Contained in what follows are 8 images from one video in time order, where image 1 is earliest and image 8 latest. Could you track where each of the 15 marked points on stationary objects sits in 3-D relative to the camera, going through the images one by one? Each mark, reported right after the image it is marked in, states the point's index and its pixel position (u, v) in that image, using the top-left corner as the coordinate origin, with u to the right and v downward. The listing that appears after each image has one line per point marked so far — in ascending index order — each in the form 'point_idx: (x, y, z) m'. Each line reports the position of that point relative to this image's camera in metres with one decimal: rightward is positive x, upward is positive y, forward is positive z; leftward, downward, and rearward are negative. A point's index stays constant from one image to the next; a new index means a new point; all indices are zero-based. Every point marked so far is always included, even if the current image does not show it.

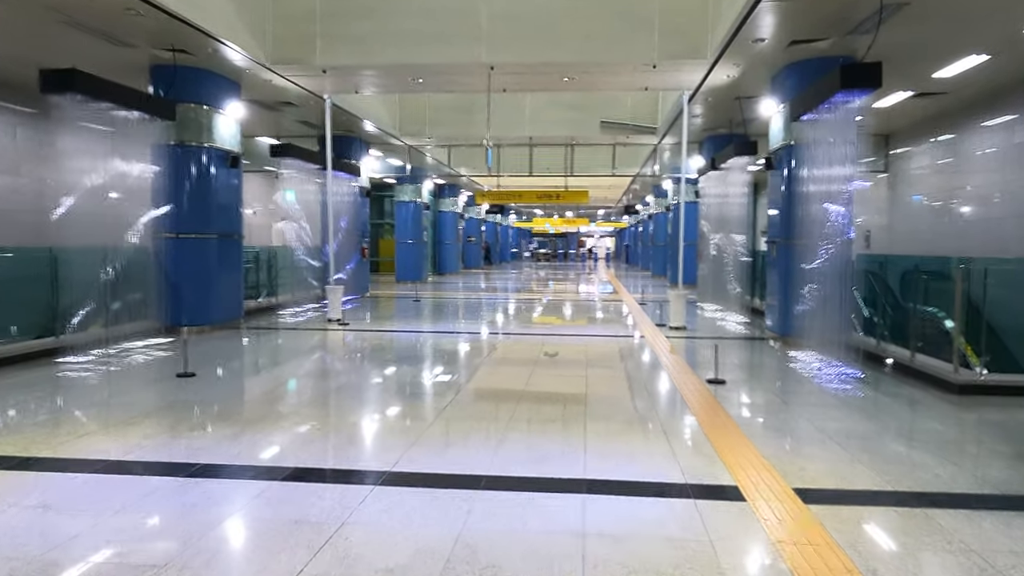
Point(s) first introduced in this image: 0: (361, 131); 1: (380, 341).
0: (-3.1, +3.2, +15.6) m
1: (-2.0, -0.7, +11.6) m
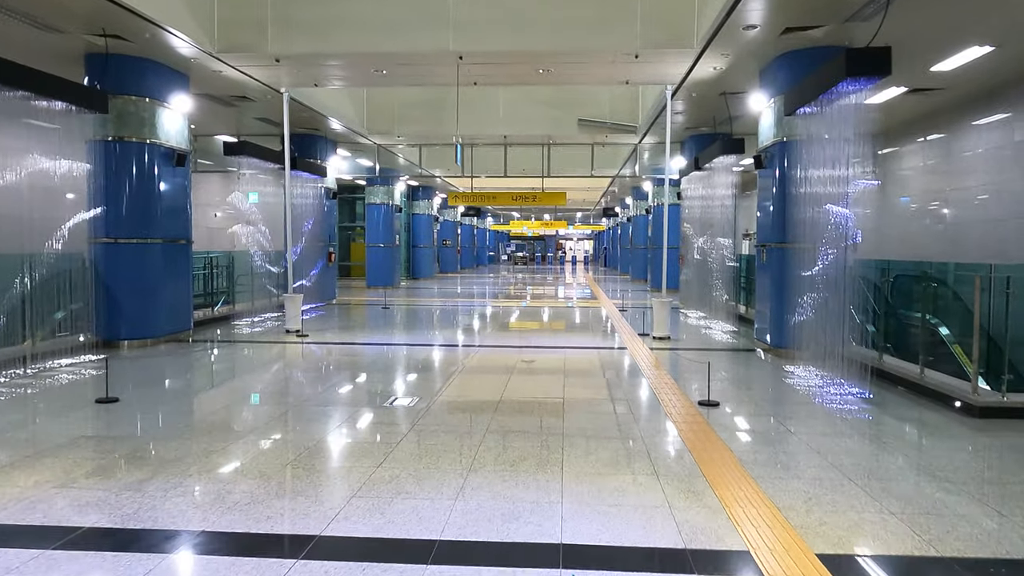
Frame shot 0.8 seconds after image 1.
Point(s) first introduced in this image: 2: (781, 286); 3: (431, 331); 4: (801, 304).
0: (-3.6, +3.1, +14.8) m
1: (-2.4, -0.8, +10.8) m
2: (+3.1, 0.0, +8.8) m
3: (-1.5, -0.8, +14.5) m
4: (+3.1, -0.2, +8.2) m
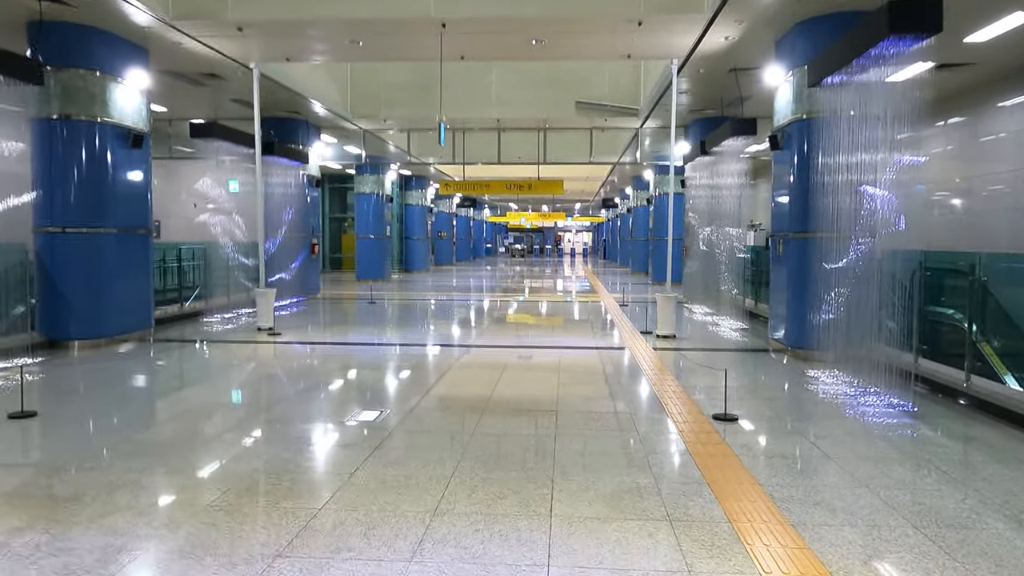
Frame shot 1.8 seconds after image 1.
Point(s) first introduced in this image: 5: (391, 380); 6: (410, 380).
0: (-3.7, +3.2, +13.9) m
1: (-2.5, -0.8, +9.9) m
2: (+3.0, +0.1, +7.9) m
3: (-1.6, -0.6, +13.7) m
4: (+3.0, -0.1, +7.3) m
5: (-1.3, -0.8, +8.2) m
6: (-1.1, -0.8, +8.2) m
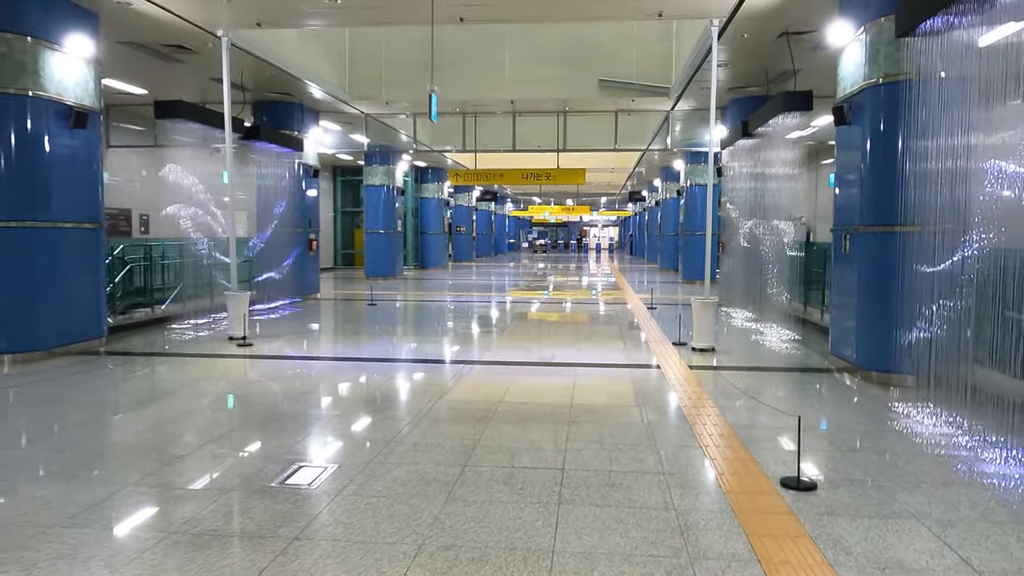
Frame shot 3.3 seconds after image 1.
0: (-3.5, +3.2, +12.6) m
1: (-2.4, -0.8, +8.6) m
2: (+3.0, 0.0, +6.4) m
3: (-1.4, -0.7, +12.3) m
4: (+3.1, -0.2, +5.8) m
5: (-1.3, -0.9, +6.8) m
6: (-1.0, -0.9, +6.8) m
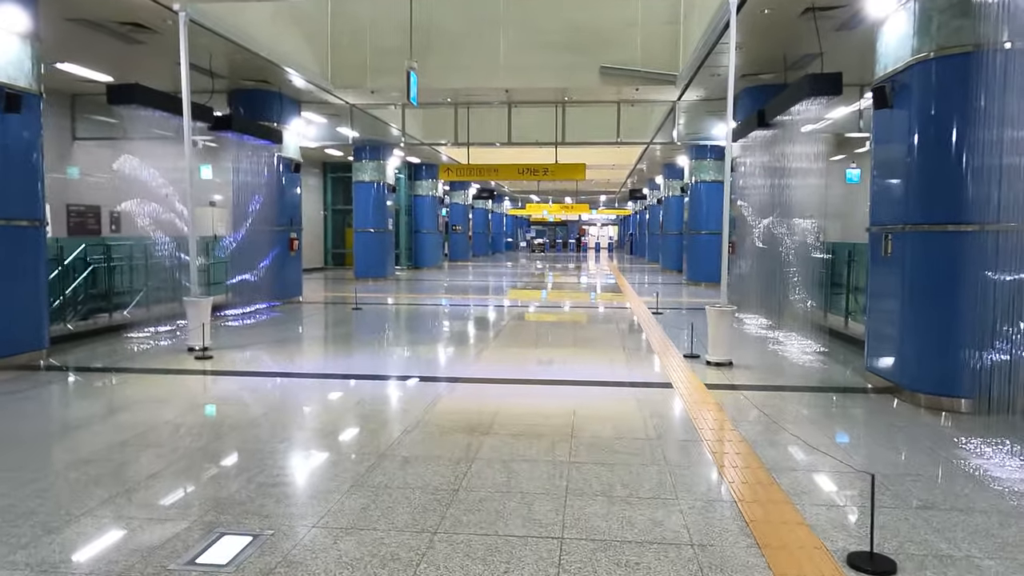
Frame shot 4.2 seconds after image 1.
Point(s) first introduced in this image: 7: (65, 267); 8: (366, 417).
0: (-3.5, +3.2, +11.7) m
1: (-2.5, -0.8, +7.7) m
2: (+3.0, 0.0, +5.5) m
3: (-1.5, -0.7, +11.4) m
4: (+3.0, -0.3, +4.9) m
5: (-1.3, -0.9, +5.9) m
6: (-1.1, -0.9, +5.9) m
7: (-5.3, +0.2, +8.9) m
8: (-1.1, -0.9, +5.6) m
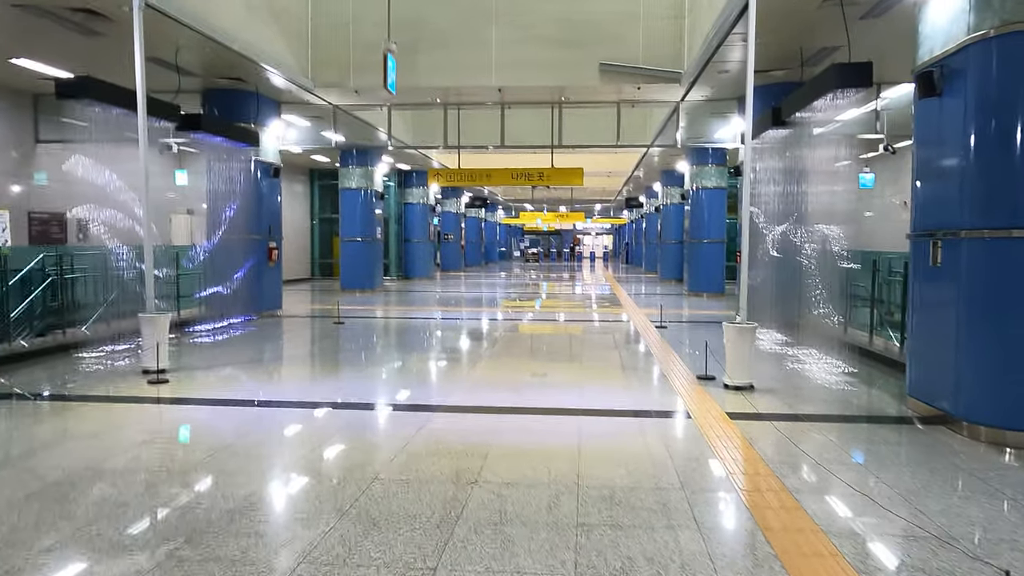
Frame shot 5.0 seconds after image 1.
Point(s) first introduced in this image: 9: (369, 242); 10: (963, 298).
0: (-3.6, +3.0, +10.9) m
1: (-2.5, -1.0, +6.9) m
2: (+2.9, -0.1, +4.7) m
3: (-1.5, -0.9, +10.6) m
4: (+3.0, -0.3, +4.1) m
5: (-1.4, -1.0, +5.1) m
6: (-1.1, -1.0, +5.1) m
7: (-5.3, +0.1, +8.1) m
8: (-1.1, -1.0, +4.8) m
9: (-3.5, +1.1, +18.3) m
10: (+2.9, -0.1, +4.9) m
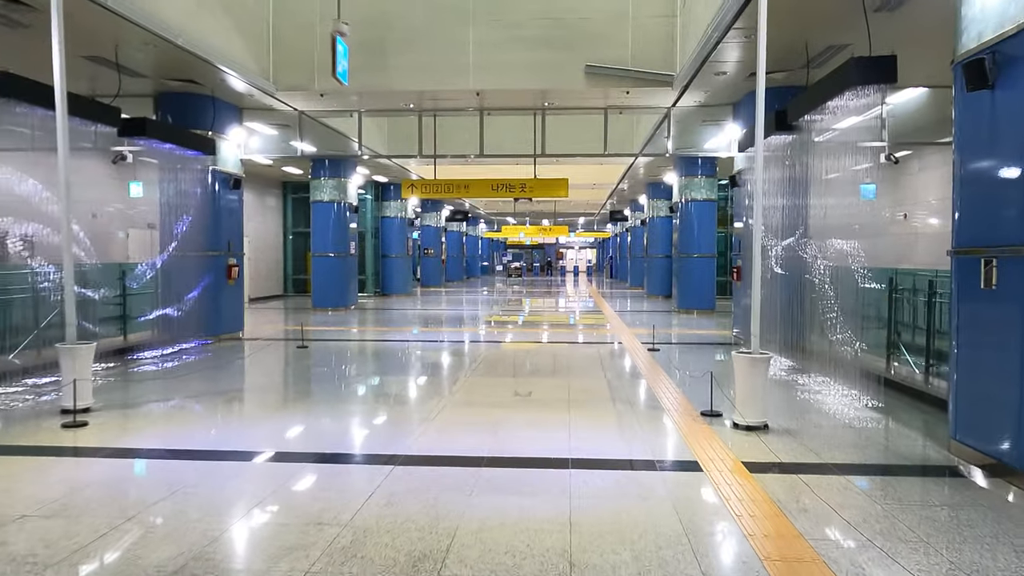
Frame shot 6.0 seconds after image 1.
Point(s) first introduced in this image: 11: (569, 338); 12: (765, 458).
0: (-3.9, +2.7, +10.0) m
1: (-2.7, -1.2, +5.9) m
2: (+2.8, -0.3, +3.9) m
3: (-1.8, -1.2, +9.7) m
4: (+2.8, -0.5, +3.3) m
5: (-1.5, -1.2, +4.2) m
6: (-1.3, -1.2, +4.2) m
7: (-5.5, -0.2, +7.1) m
8: (-1.2, -1.2, +3.8) m
9: (-3.9, +0.7, +17.3) m
10: (+2.8, -0.2, +4.0) m
11: (+1.0, -0.9, +13.2) m
12: (+1.7, -1.1, +4.9) m
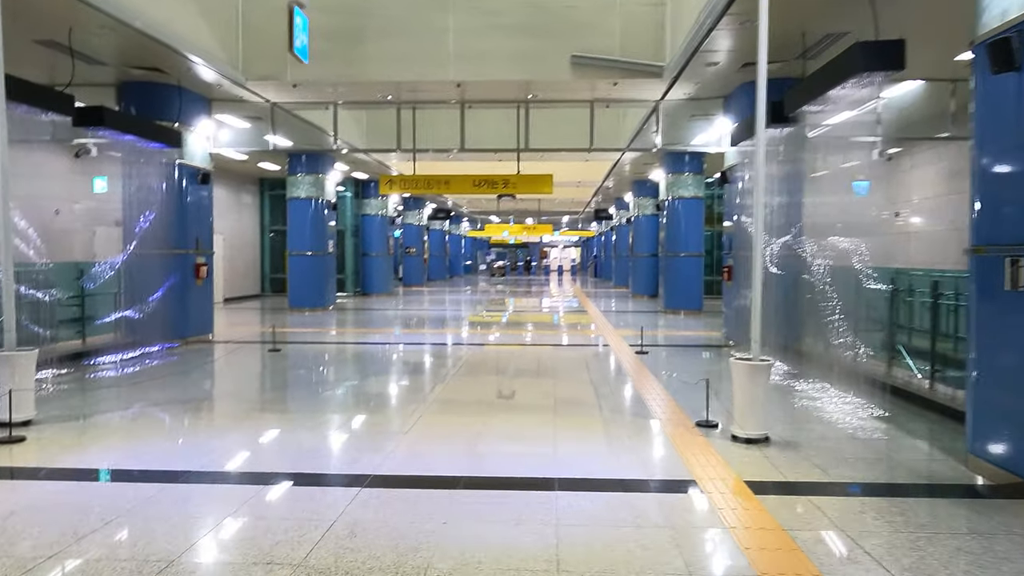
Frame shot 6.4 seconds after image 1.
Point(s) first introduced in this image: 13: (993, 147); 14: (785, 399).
0: (-4.1, +2.7, +9.4) m
1: (-2.8, -1.2, +5.4) m
2: (+2.7, -0.3, +3.5) m
3: (-2.0, -1.2, +9.2) m
4: (+2.8, -0.5, +2.9) m
5: (-1.6, -1.2, +3.7) m
6: (-1.4, -1.2, +3.7) m
7: (-5.7, -0.2, +6.6) m
8: (-1.3, -1.2, +3.4) m
9: (-4.3, +0.7, +16.8) m
10: (+2.7, -0.2, +3.7) m
11: (+0.7, -0.9, +12.8) m
12: (+1.5, -1.1, +4.5) m
13: (+2.7, +0.8, +4.2) m
14: (+2.4, -1.0, +6.7) m
